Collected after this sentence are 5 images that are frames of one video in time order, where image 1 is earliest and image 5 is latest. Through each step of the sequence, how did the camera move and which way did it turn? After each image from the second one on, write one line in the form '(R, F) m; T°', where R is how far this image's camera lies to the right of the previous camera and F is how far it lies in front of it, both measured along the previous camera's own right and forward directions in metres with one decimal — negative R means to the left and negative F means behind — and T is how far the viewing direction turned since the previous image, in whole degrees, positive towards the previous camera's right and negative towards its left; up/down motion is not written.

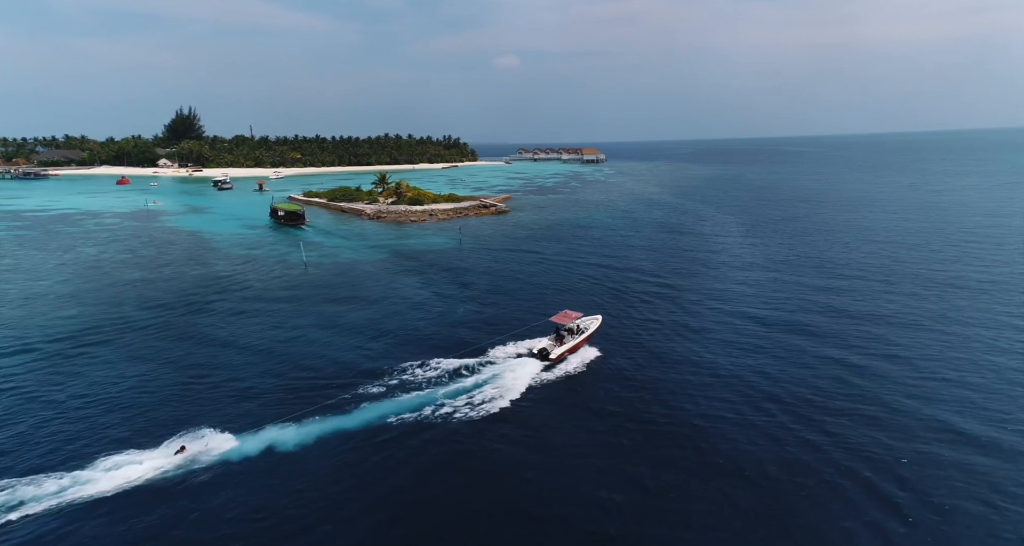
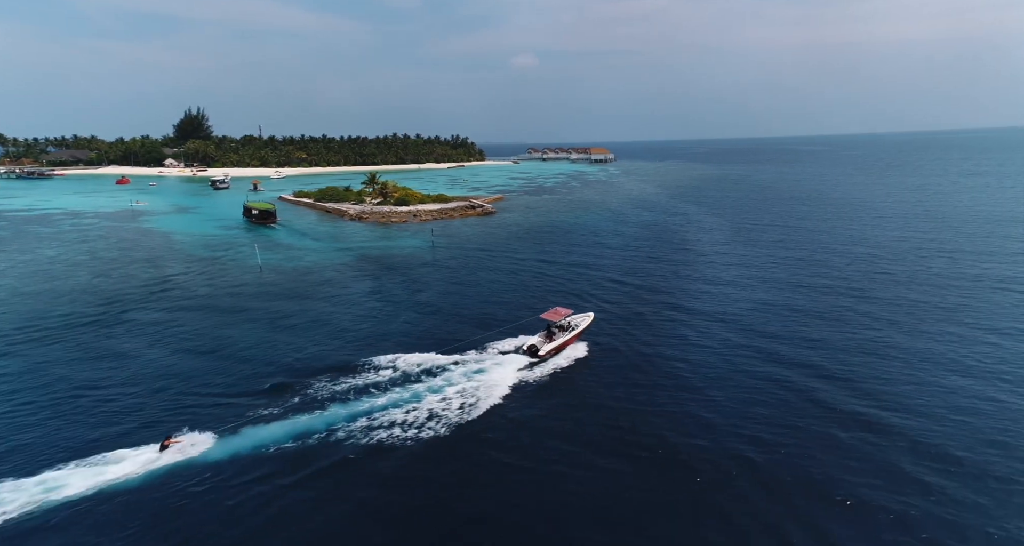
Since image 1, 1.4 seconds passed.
(+5.1, +2.9) m; -1°
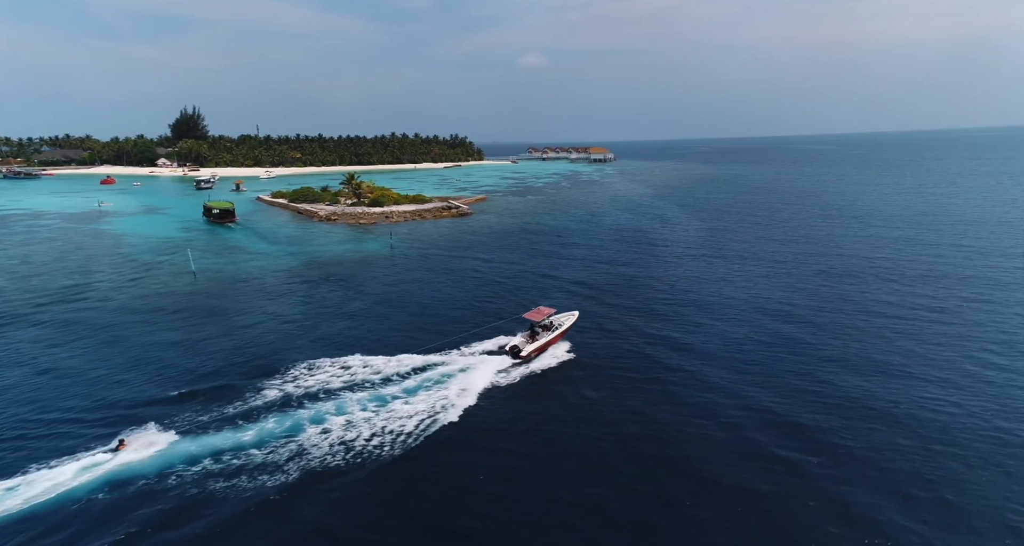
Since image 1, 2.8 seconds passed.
(+5.2, +3.8) m; -1°
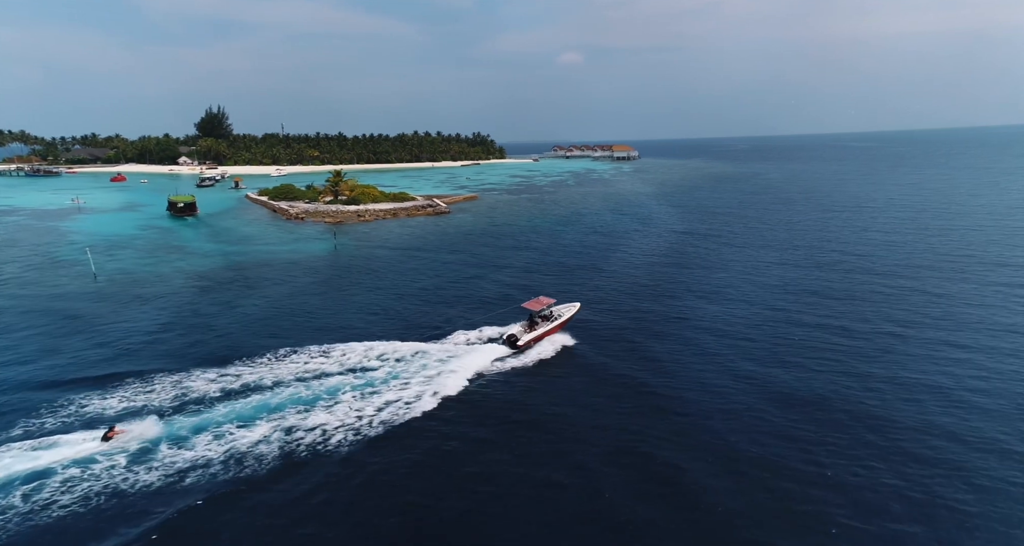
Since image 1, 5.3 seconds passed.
(+9.0, +6.6) m; -3°
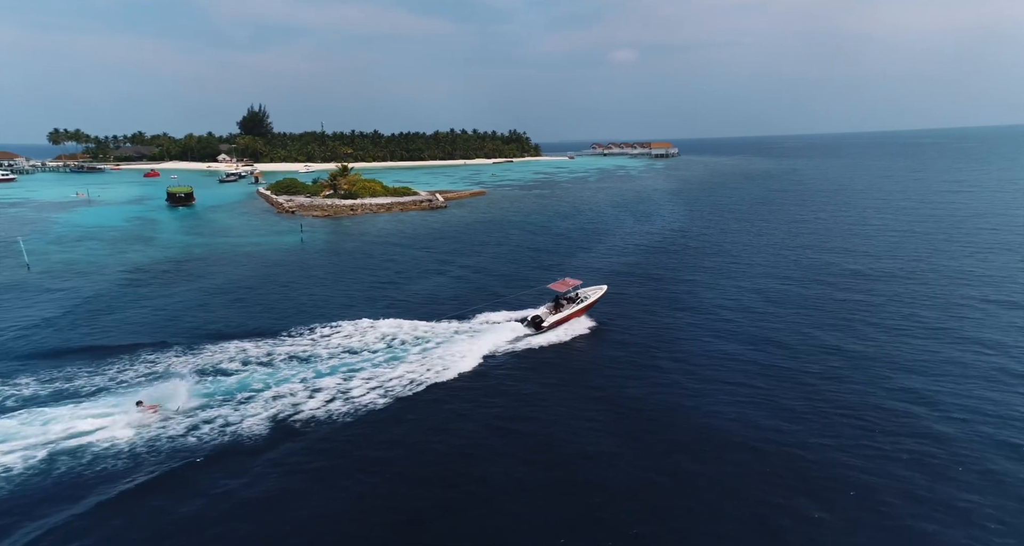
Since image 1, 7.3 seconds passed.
(+7.3, +5.4) m; -4°
